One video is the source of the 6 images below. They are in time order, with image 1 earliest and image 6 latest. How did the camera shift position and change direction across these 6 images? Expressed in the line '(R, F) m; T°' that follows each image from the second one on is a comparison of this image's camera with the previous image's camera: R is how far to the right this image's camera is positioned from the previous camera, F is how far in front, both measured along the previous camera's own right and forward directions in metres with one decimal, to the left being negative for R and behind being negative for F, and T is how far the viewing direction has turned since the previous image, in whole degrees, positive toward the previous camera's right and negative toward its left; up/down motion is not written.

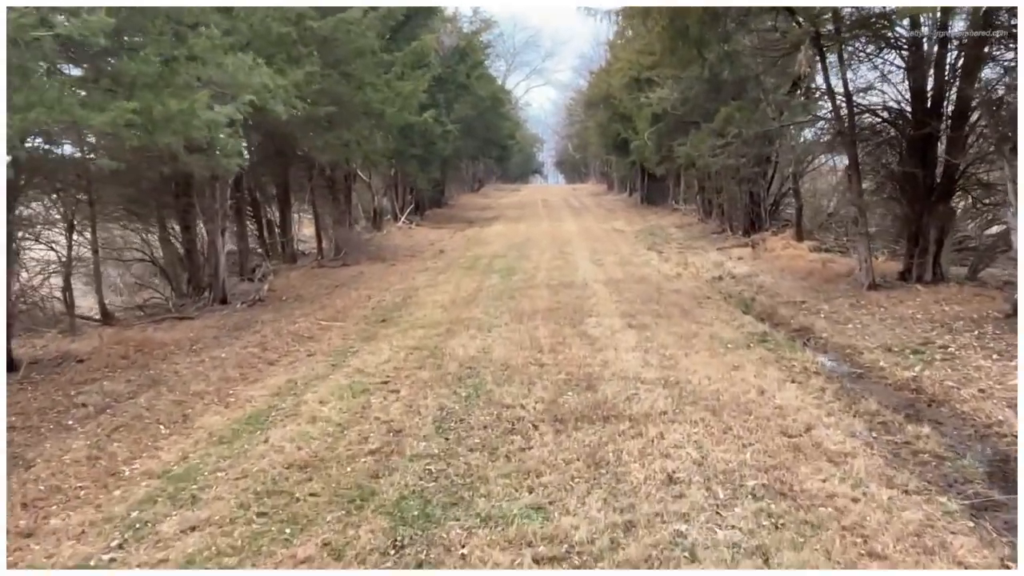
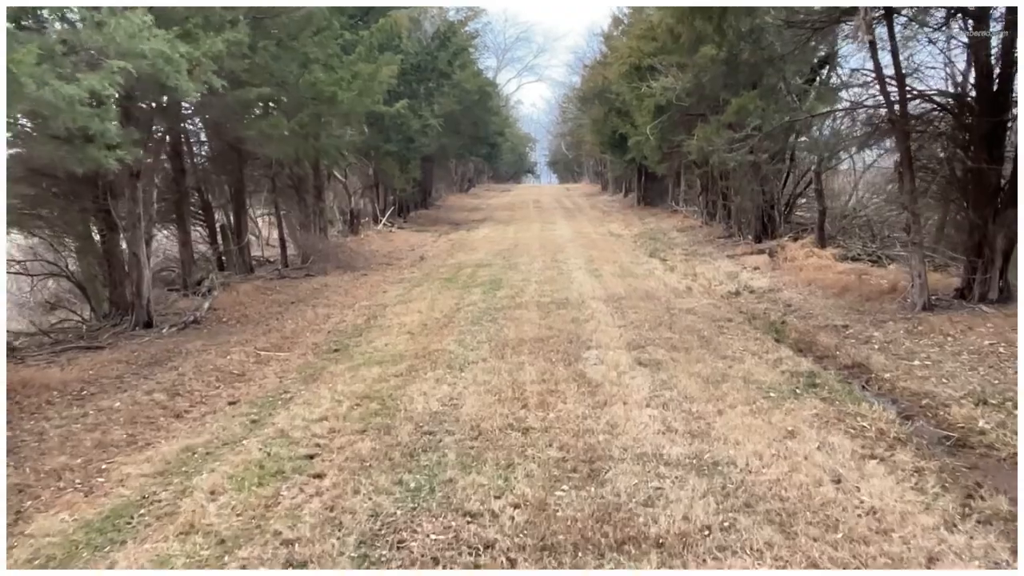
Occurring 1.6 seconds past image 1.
(+0.1, +1.8) m; 0°
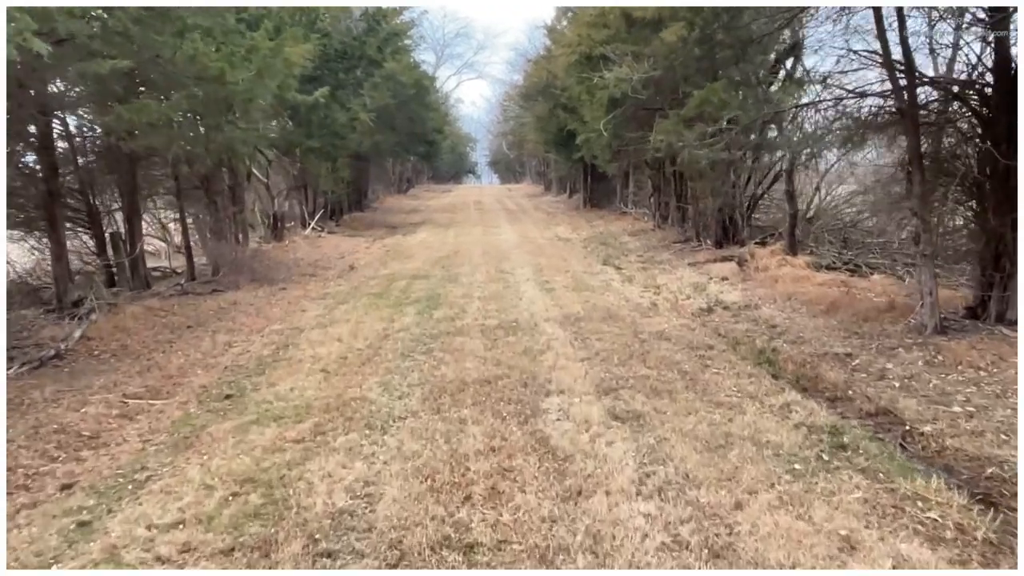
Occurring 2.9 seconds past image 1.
(0.0, +1.6) m; +4°
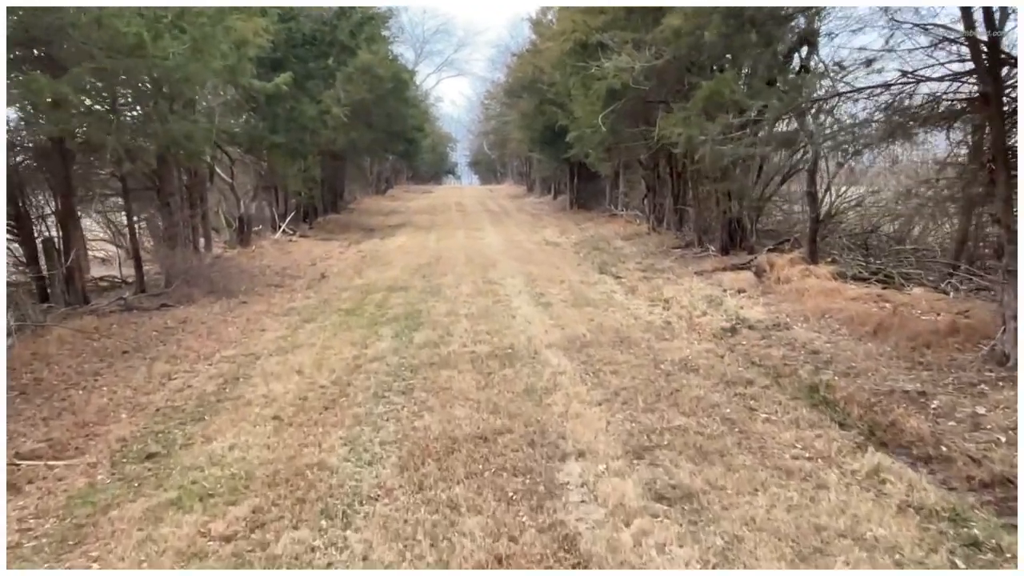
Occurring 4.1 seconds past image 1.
(-0.1, +1.4) m; +1°
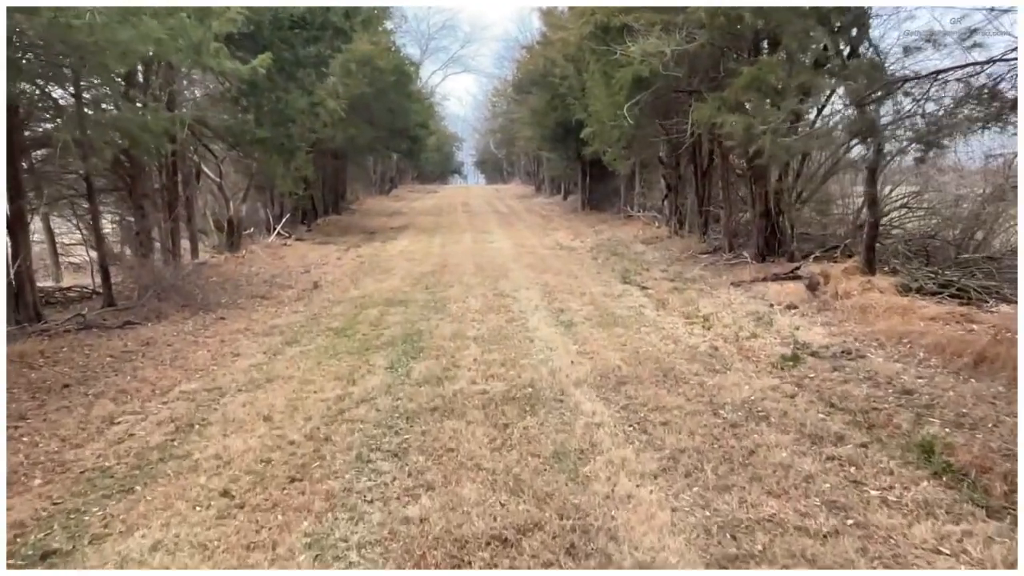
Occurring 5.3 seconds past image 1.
(-0.1, +1.4) m; 0°
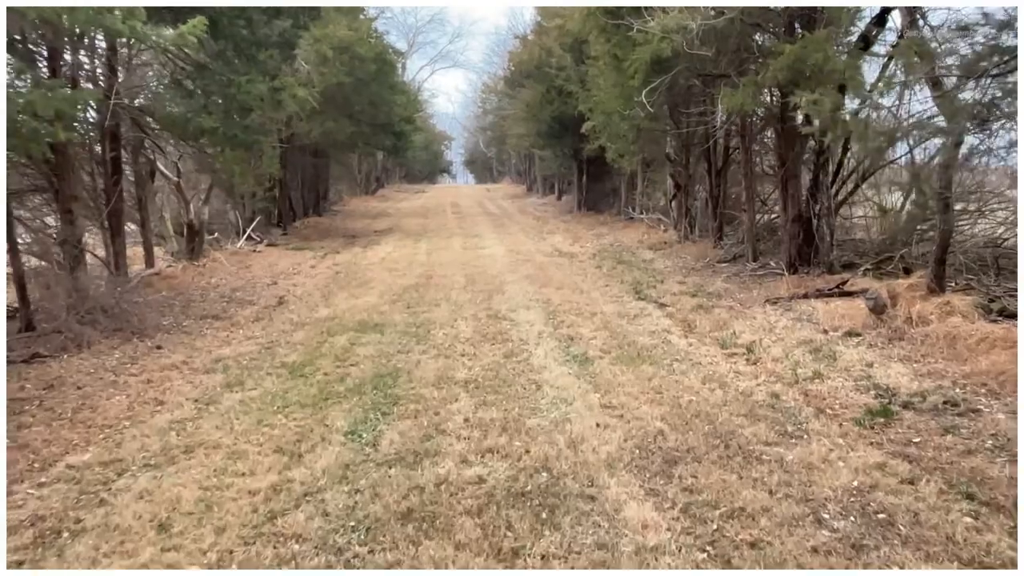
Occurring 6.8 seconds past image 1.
(-0.1, +1.7) m; +1°
